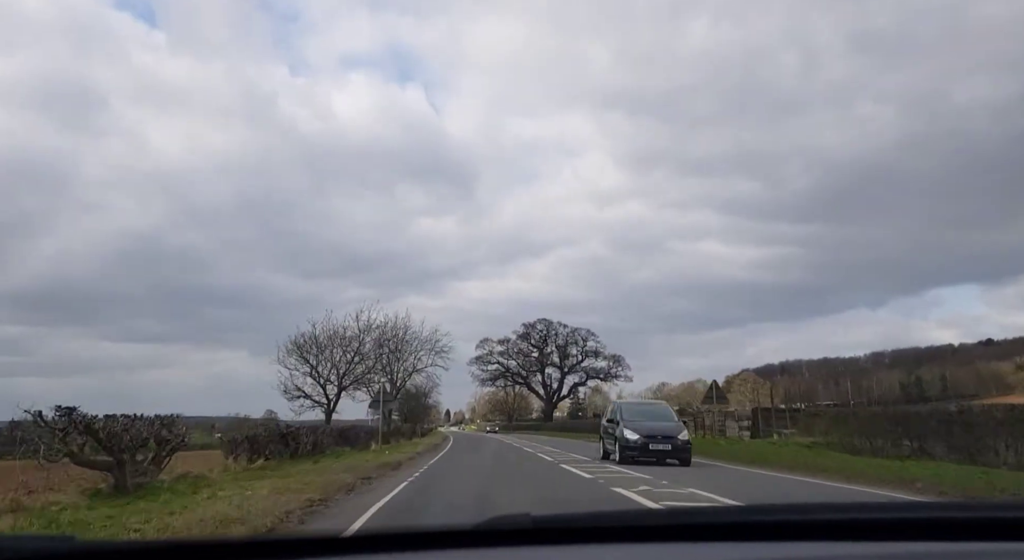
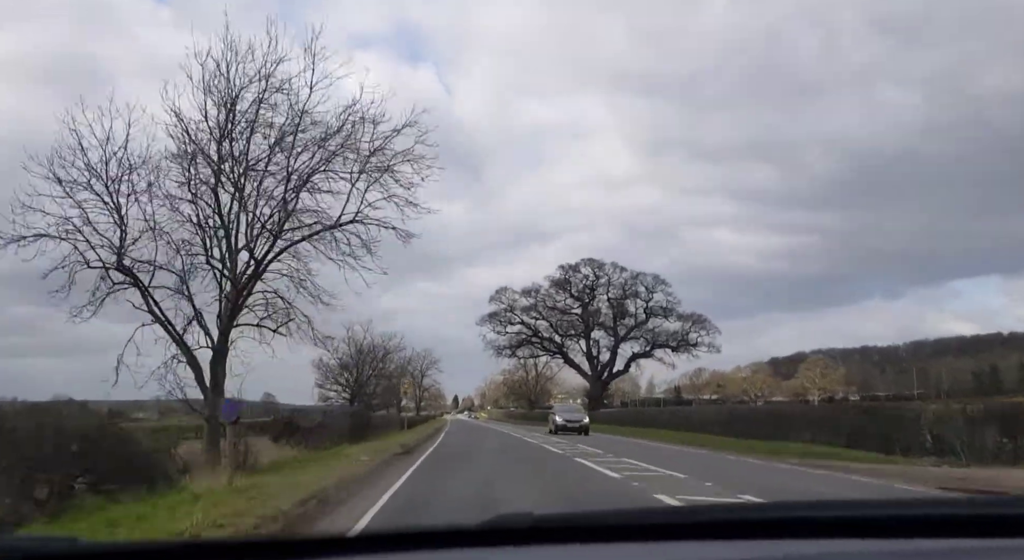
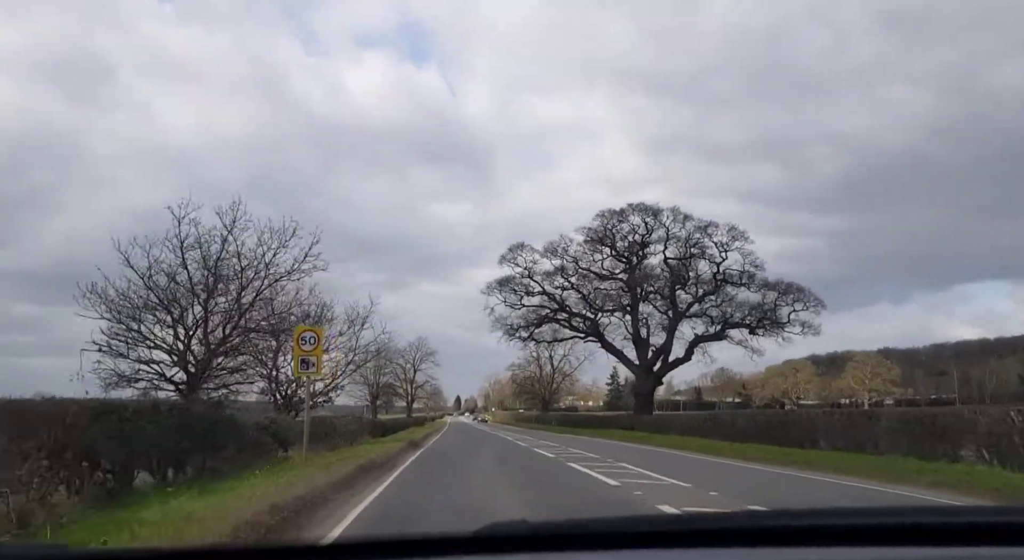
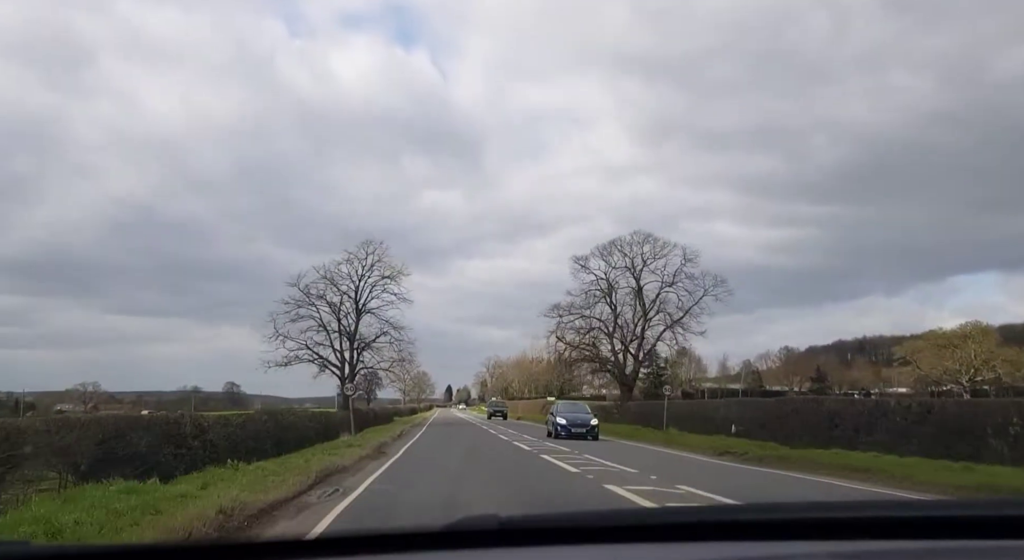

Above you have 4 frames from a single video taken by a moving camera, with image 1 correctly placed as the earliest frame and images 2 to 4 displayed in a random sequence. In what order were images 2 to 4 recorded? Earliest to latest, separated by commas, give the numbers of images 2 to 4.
2, 3, 4
